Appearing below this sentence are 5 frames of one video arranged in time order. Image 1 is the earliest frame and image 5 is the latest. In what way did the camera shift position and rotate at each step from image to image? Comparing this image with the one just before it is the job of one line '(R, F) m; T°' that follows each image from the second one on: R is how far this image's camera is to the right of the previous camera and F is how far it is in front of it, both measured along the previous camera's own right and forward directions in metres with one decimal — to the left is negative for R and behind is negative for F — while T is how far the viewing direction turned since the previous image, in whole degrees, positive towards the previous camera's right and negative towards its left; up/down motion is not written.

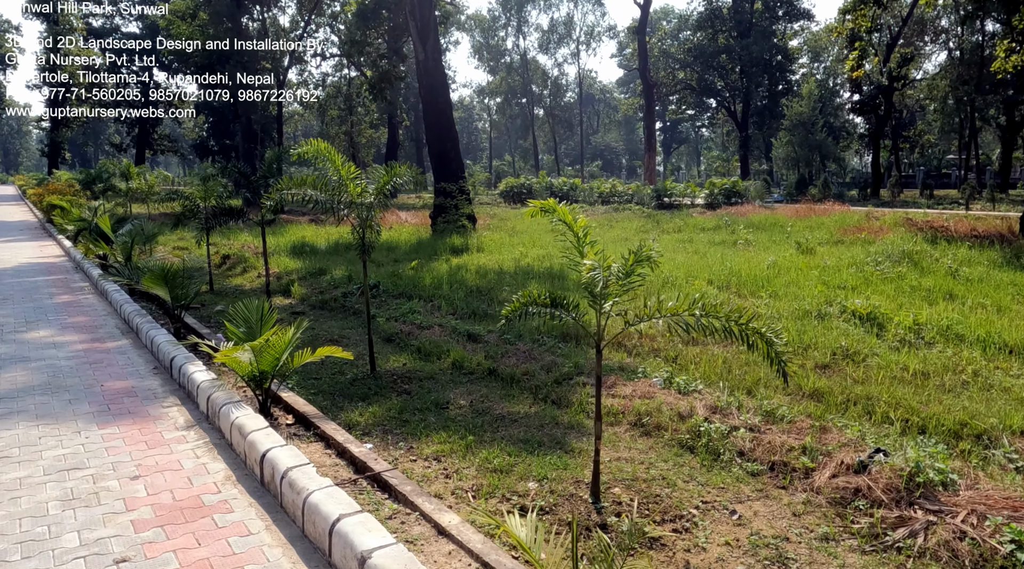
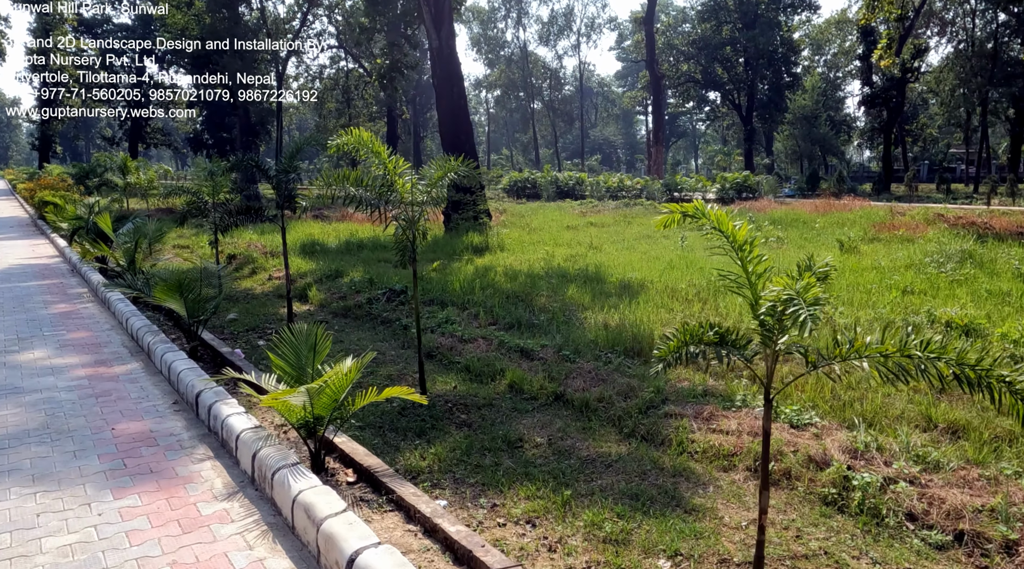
(-0.5, +0.8) m; 0°
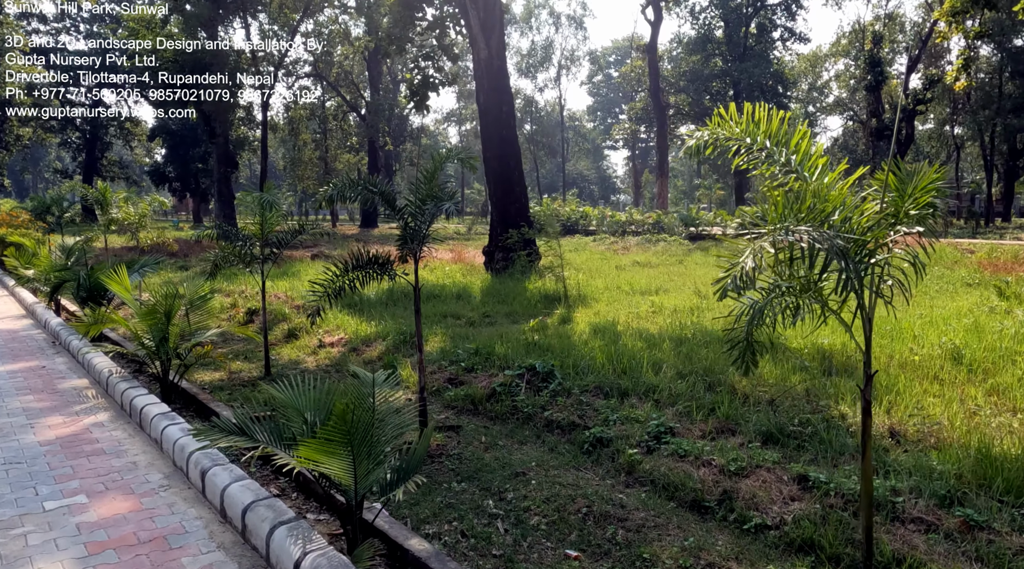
(-1.7, +2.5) m; +3°
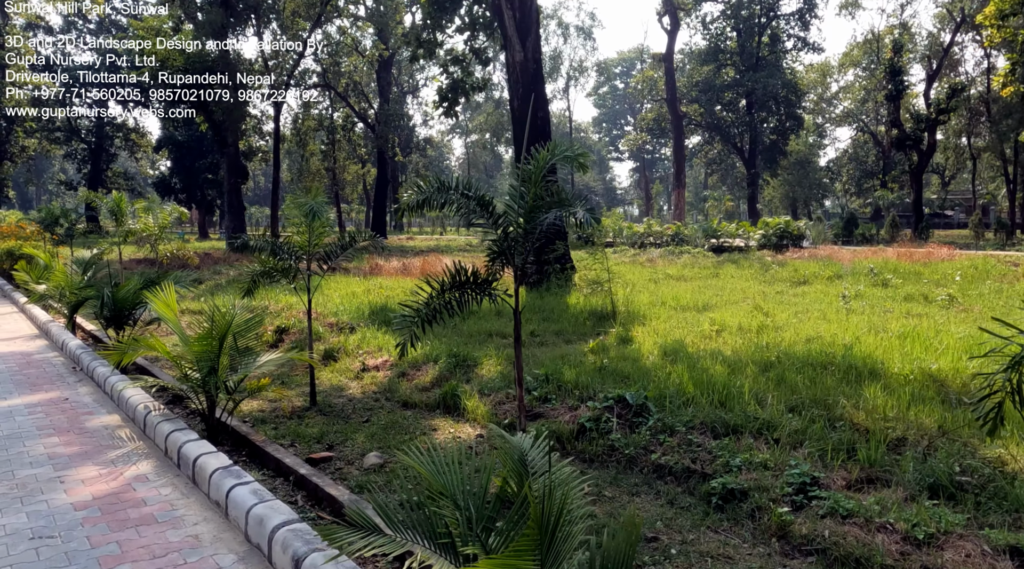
(-0.6, +0.7) m; 0°
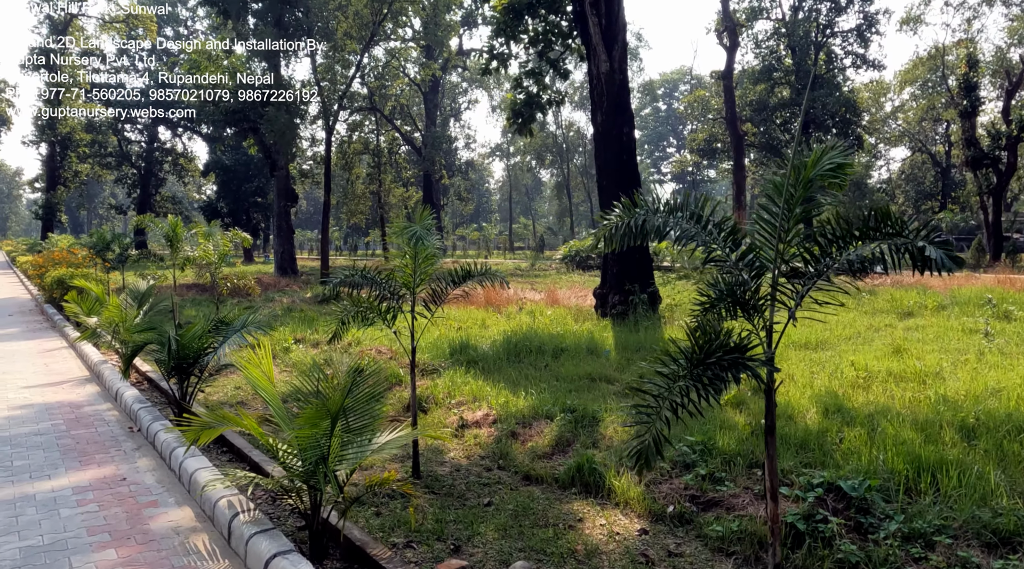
(-0.7, +1.2) m; -3°
